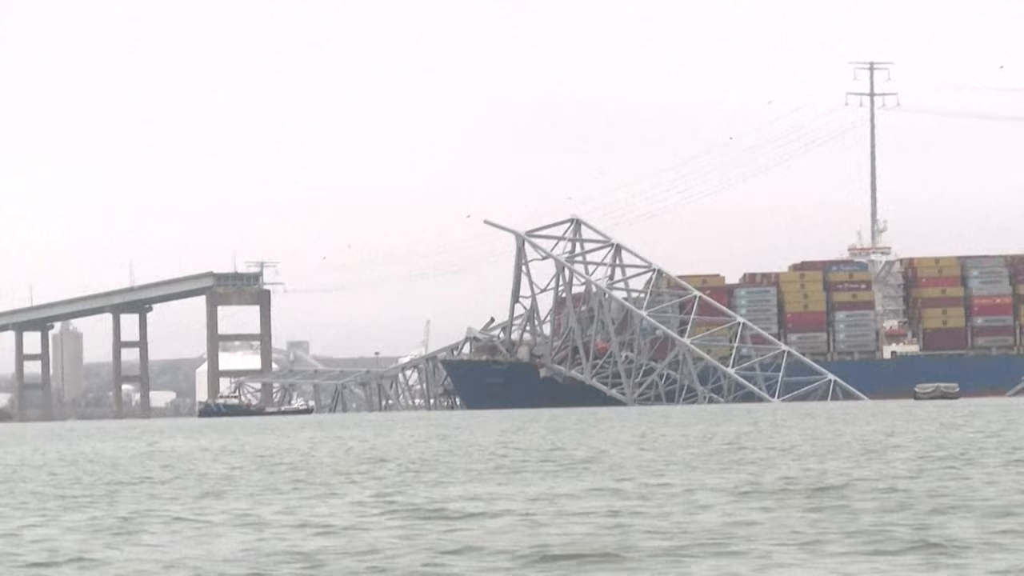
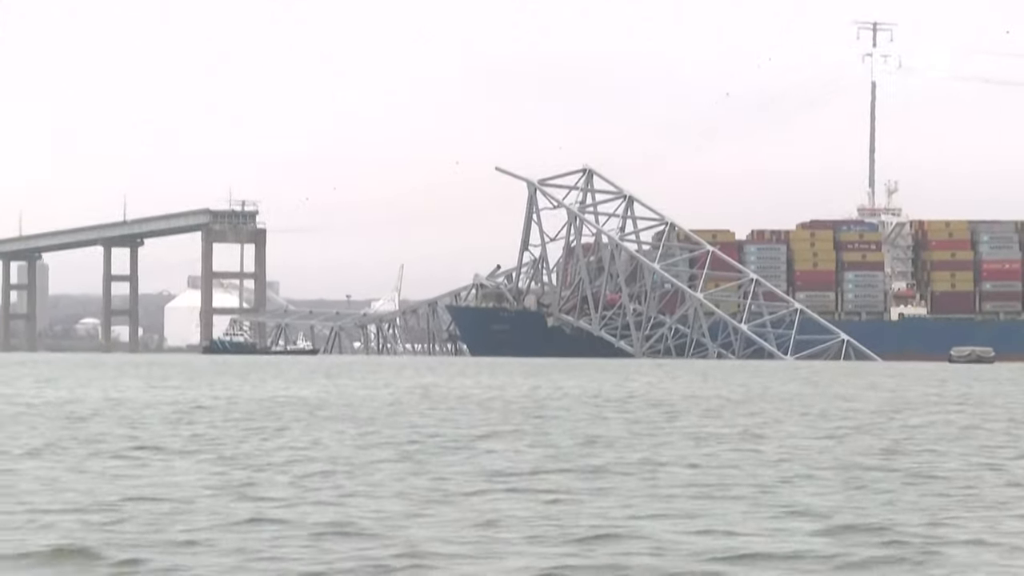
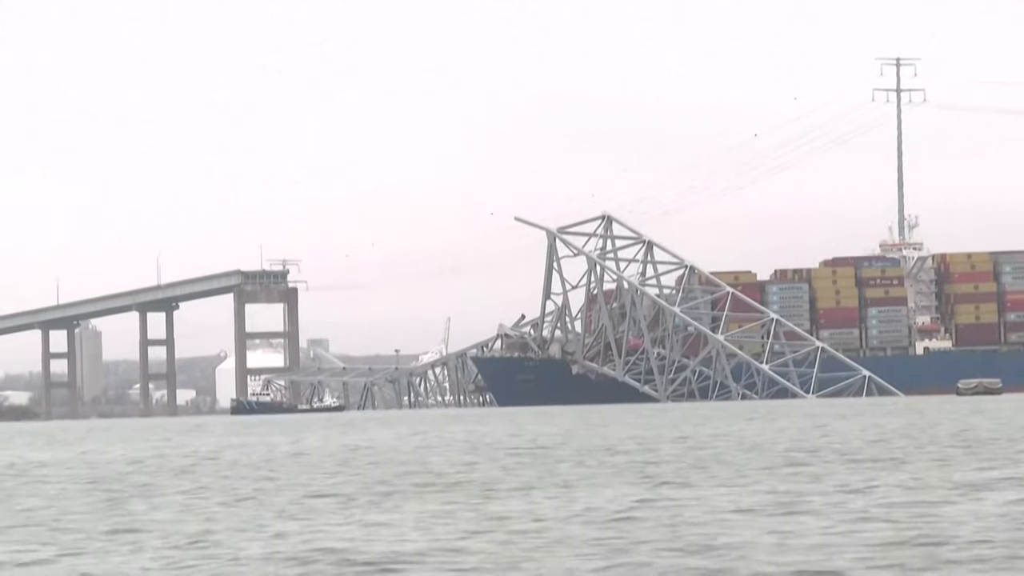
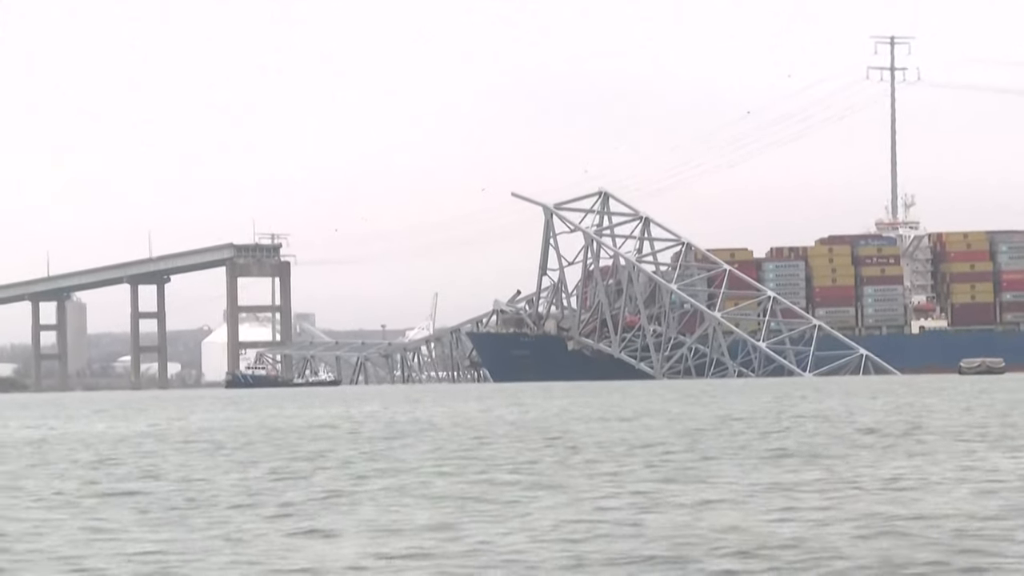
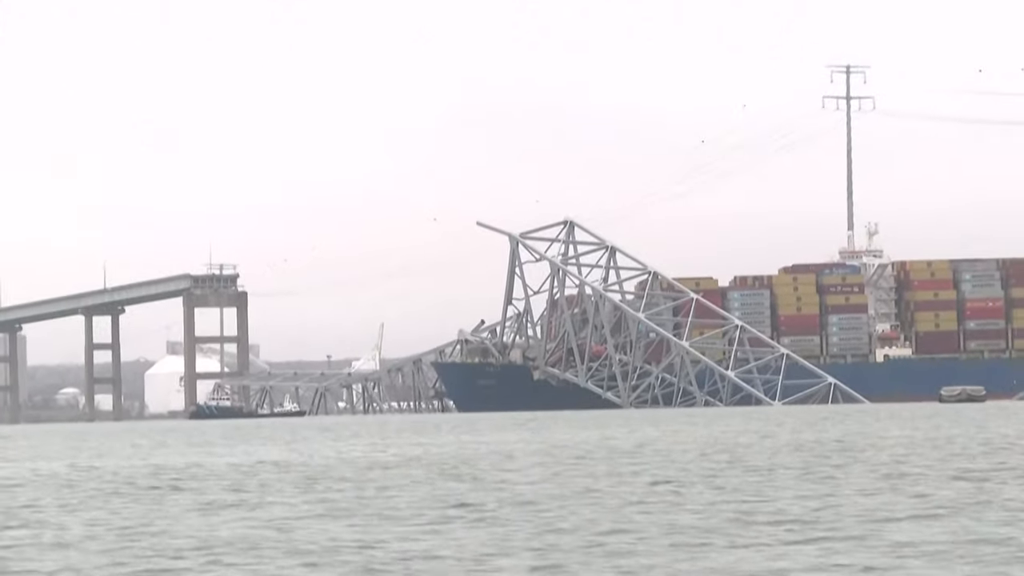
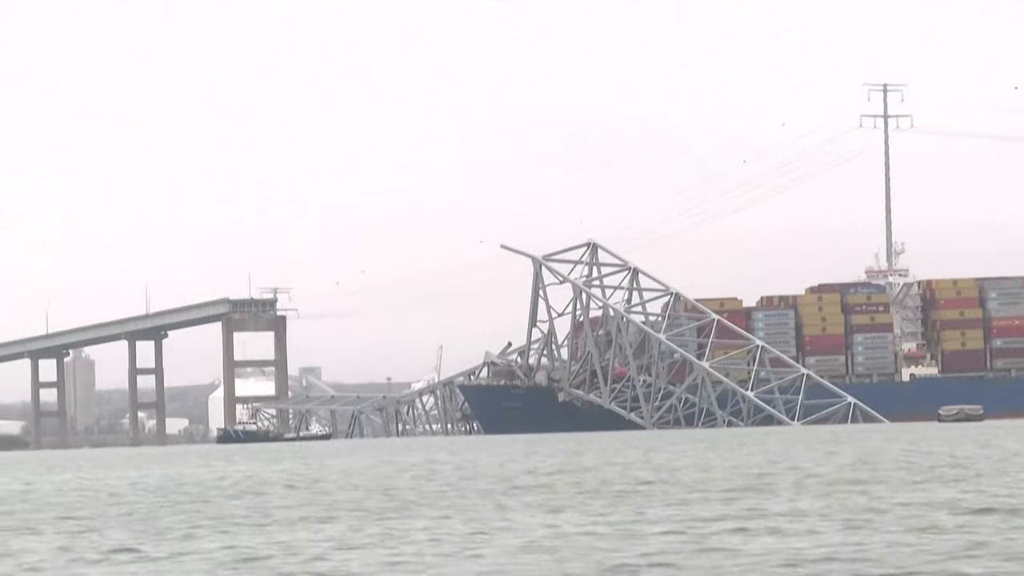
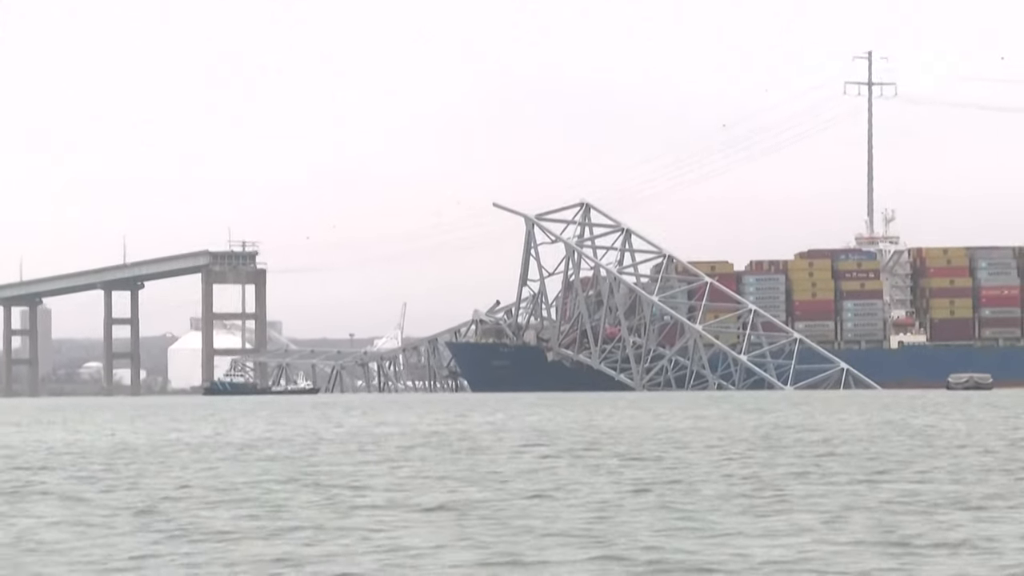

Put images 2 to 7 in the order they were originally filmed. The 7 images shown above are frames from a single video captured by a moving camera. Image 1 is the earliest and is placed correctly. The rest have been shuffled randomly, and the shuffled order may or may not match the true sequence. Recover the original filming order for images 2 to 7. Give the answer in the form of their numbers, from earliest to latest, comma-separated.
6, 3, 4, 7, 2, 5
